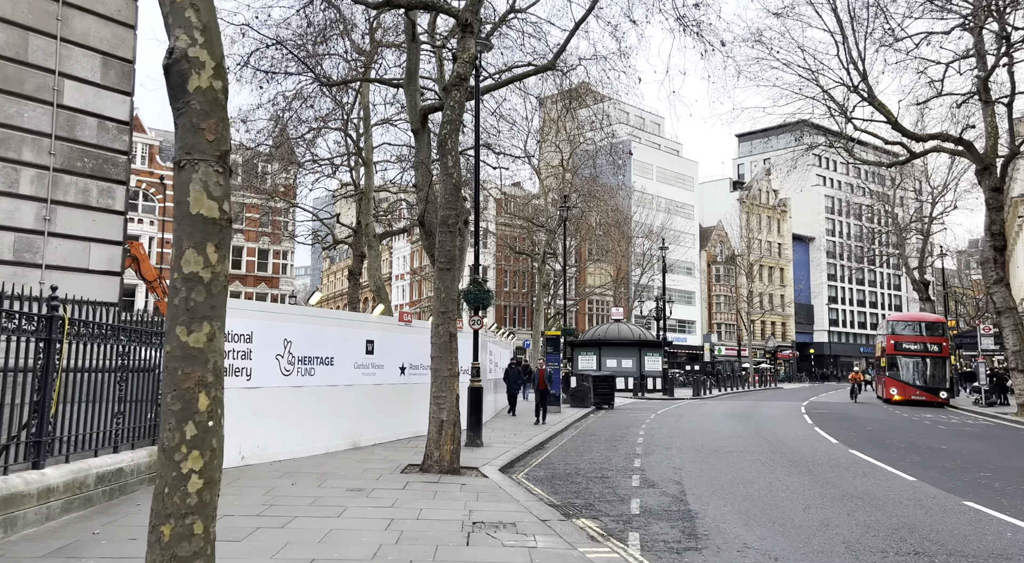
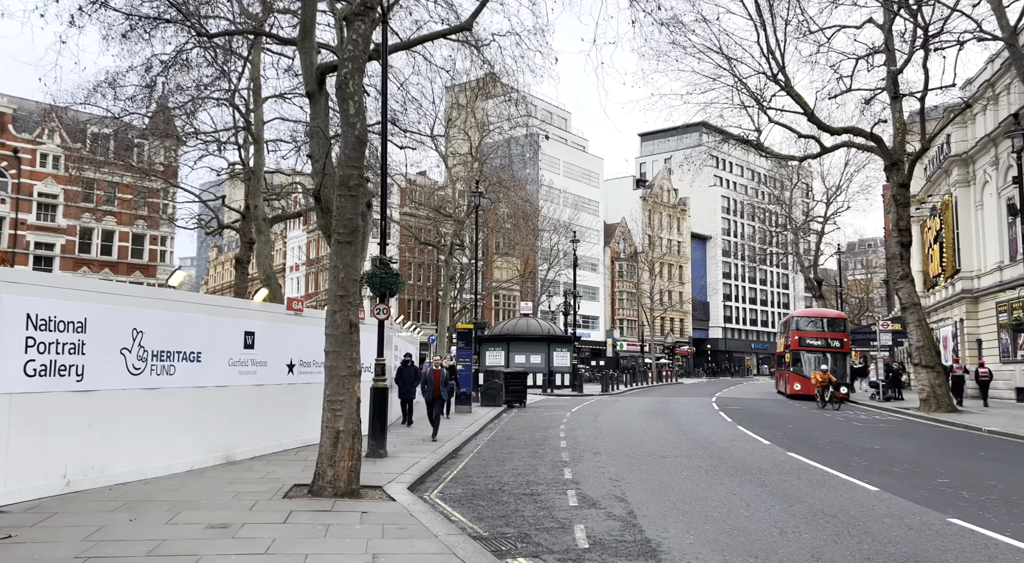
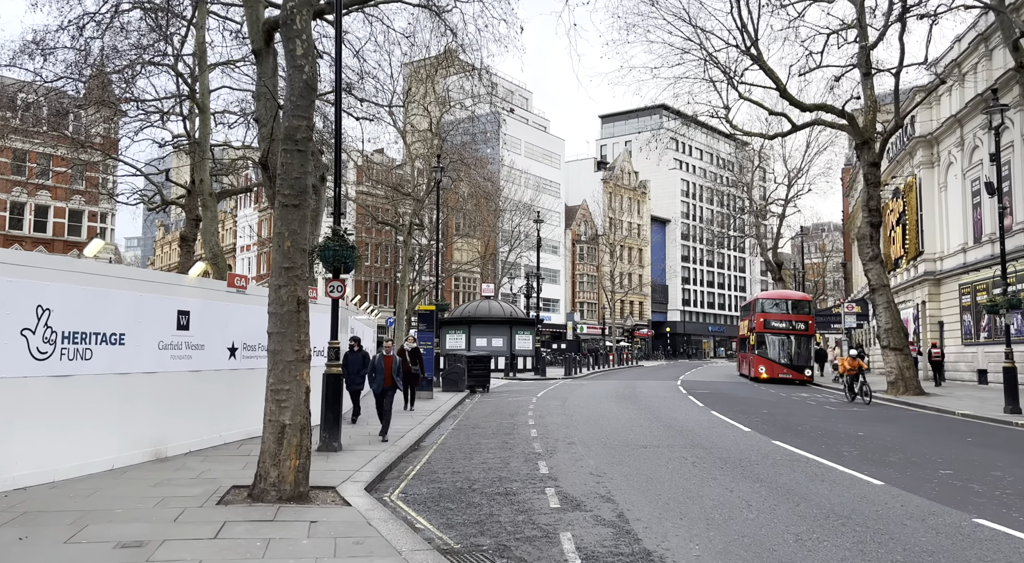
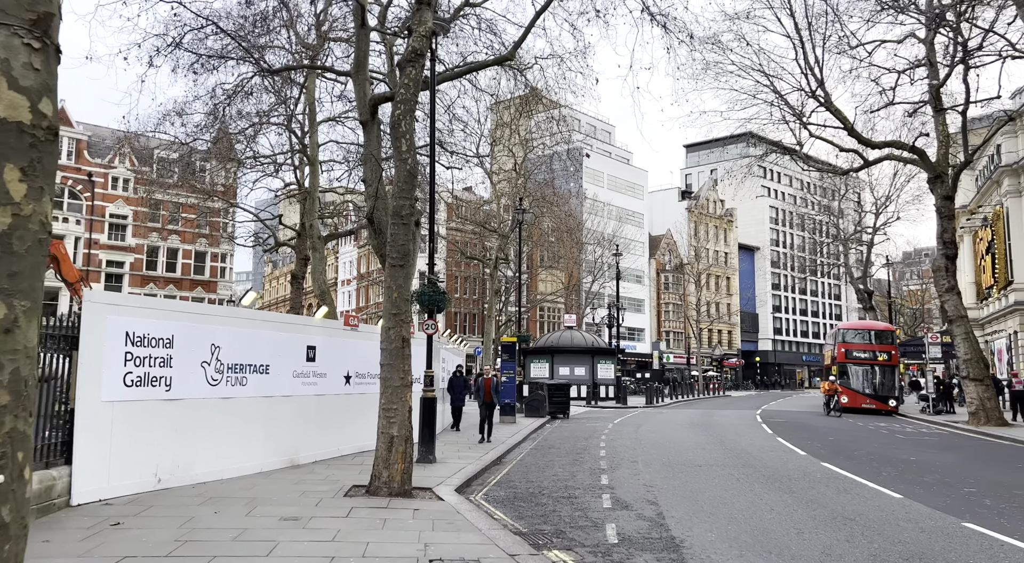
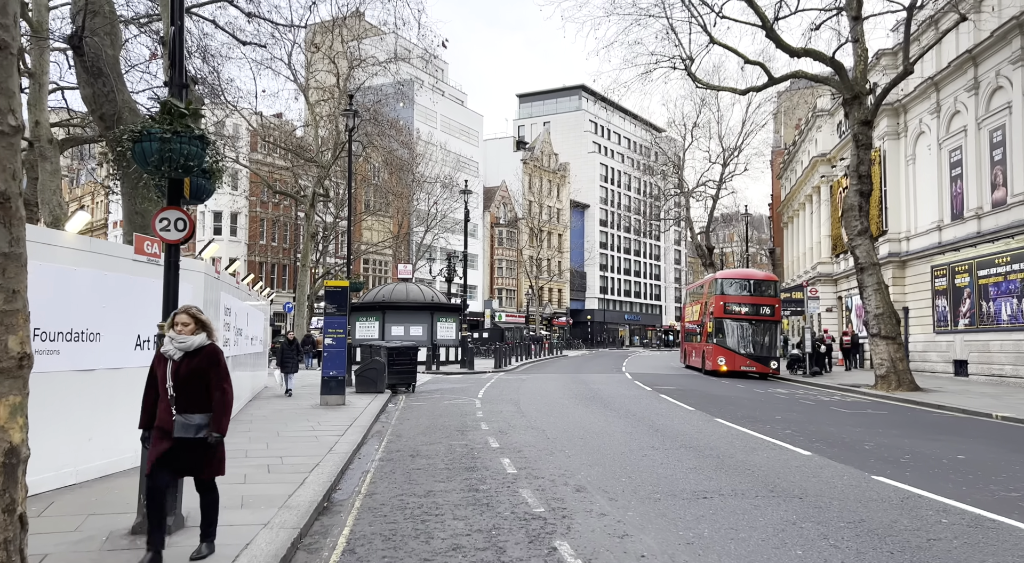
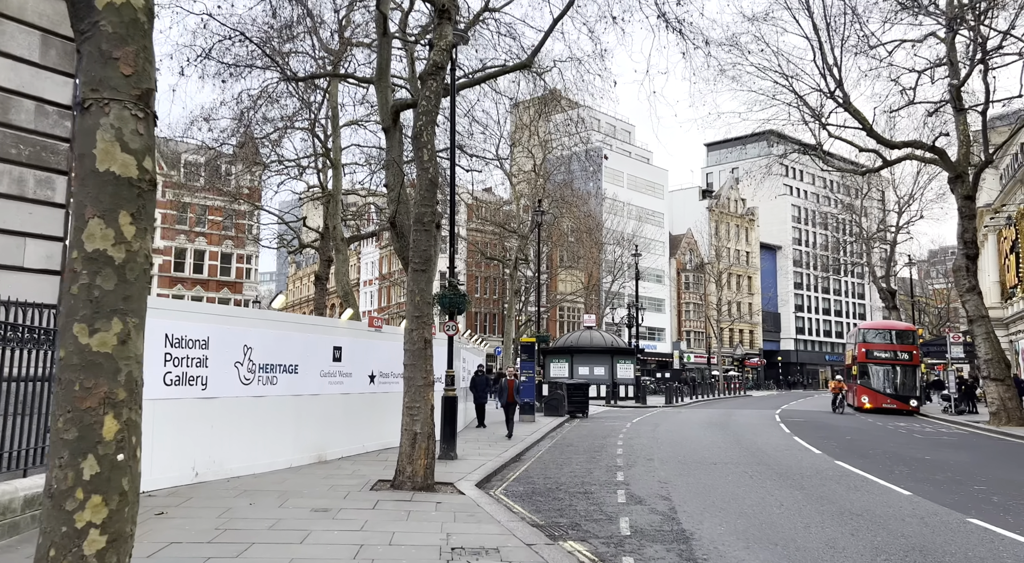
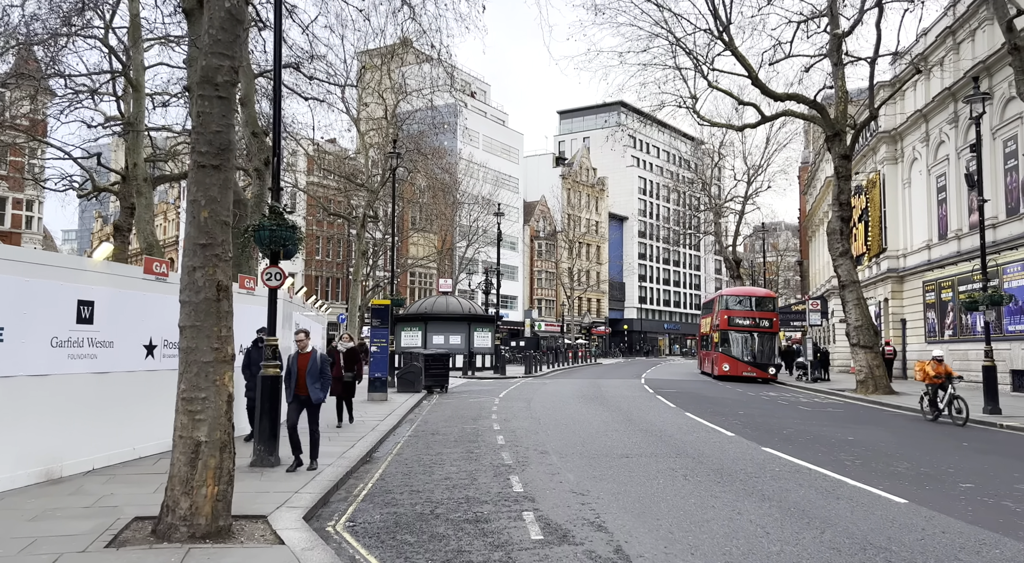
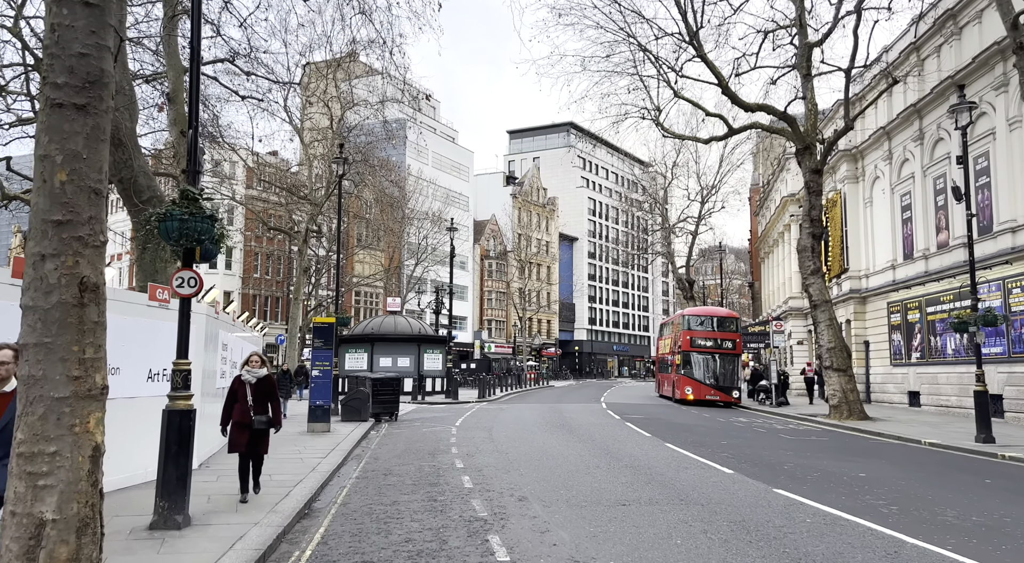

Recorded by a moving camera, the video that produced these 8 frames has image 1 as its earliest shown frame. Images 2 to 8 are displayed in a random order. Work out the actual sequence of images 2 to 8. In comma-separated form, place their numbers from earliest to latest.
6, 4, 2, 3, 7, 8, 5
